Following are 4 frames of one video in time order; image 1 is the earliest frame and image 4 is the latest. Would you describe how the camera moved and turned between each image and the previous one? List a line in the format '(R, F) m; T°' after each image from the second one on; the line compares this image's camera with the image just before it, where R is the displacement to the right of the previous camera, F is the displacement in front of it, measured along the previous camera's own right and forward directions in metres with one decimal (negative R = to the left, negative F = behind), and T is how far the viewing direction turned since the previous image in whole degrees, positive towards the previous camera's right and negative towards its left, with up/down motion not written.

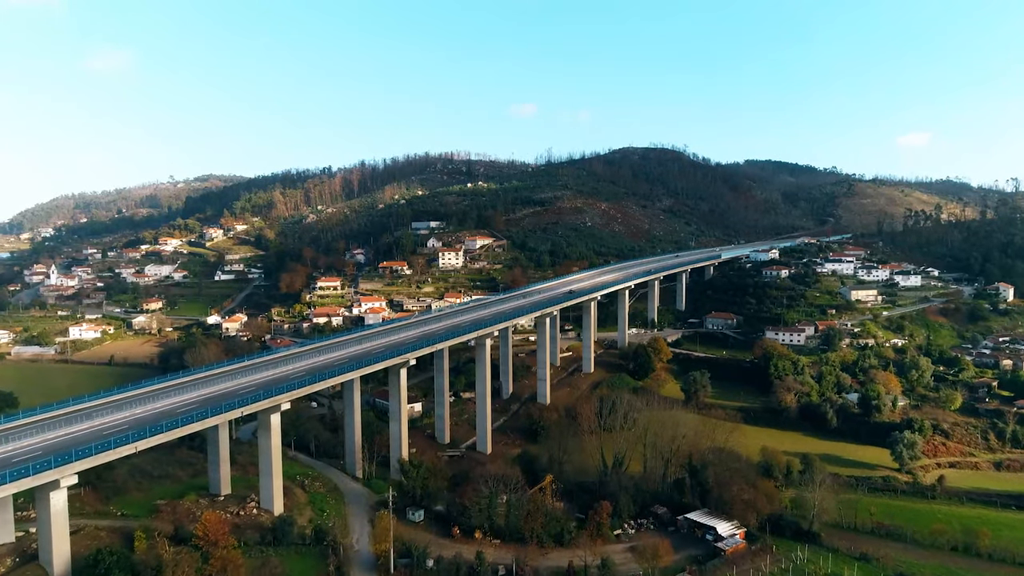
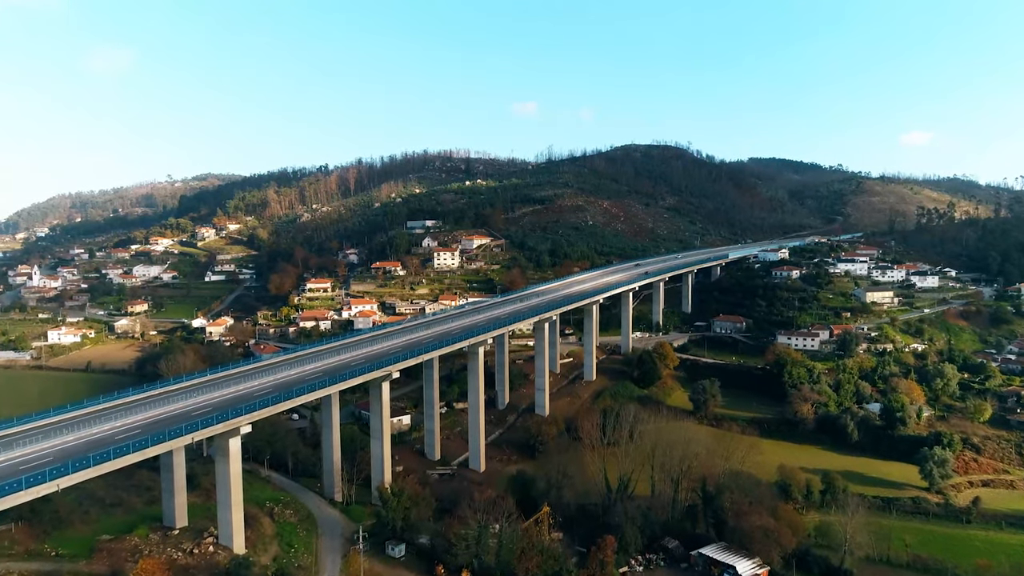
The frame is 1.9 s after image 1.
(+0.3, +2.6) m; 0°
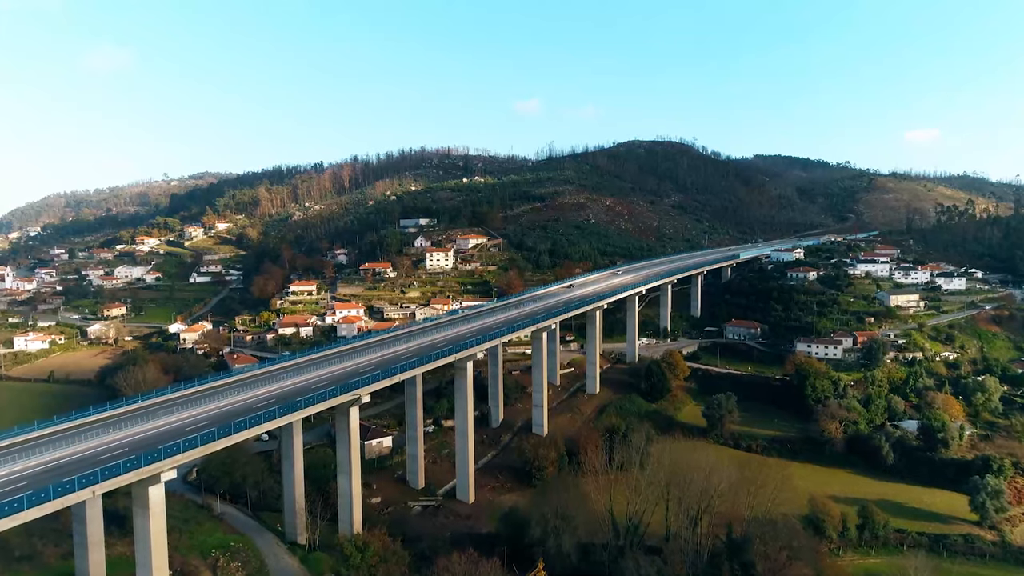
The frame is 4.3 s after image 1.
(+0.4, +3.7) m; 0°
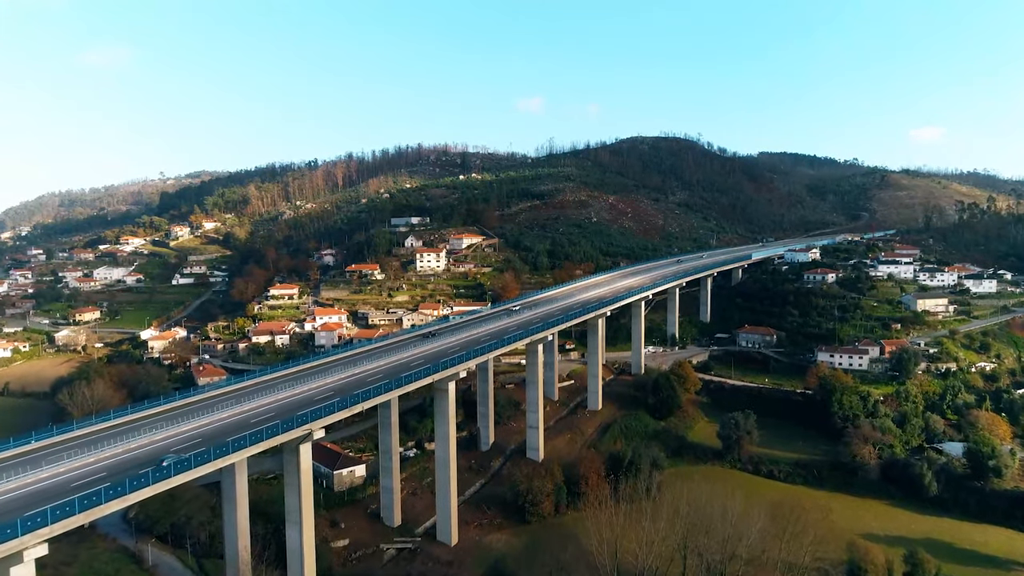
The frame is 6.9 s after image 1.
(+0.5, +3.7) m; 0°
